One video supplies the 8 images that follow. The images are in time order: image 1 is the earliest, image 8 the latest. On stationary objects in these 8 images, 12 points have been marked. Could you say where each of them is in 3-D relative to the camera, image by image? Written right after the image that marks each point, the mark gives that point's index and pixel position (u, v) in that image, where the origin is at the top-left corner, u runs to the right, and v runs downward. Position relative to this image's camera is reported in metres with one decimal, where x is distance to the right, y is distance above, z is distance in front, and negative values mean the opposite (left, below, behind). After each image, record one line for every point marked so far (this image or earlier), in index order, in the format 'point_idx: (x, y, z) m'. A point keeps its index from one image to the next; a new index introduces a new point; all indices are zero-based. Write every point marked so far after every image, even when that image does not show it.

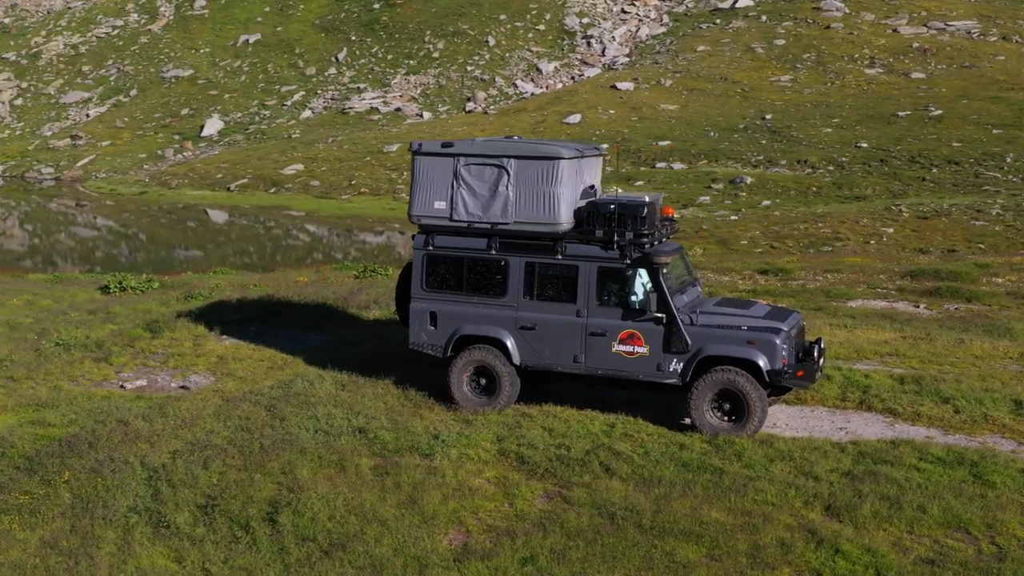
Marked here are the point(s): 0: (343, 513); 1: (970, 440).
0: (-1.8, -2.4, +12.3) m
1: (+6.0, -2.0, +15.1) m
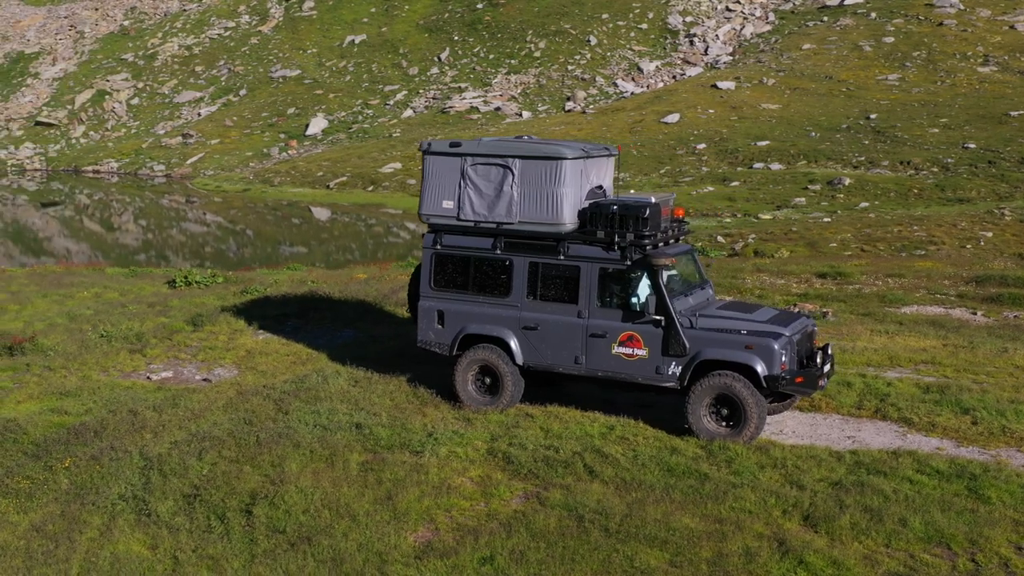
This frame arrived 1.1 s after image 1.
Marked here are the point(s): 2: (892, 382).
0: (-2.1, -2.4, +12.5) m
1: (+5.9, -2.1, +14.5) m
2: (+5.8, -1.4, +17.6) m
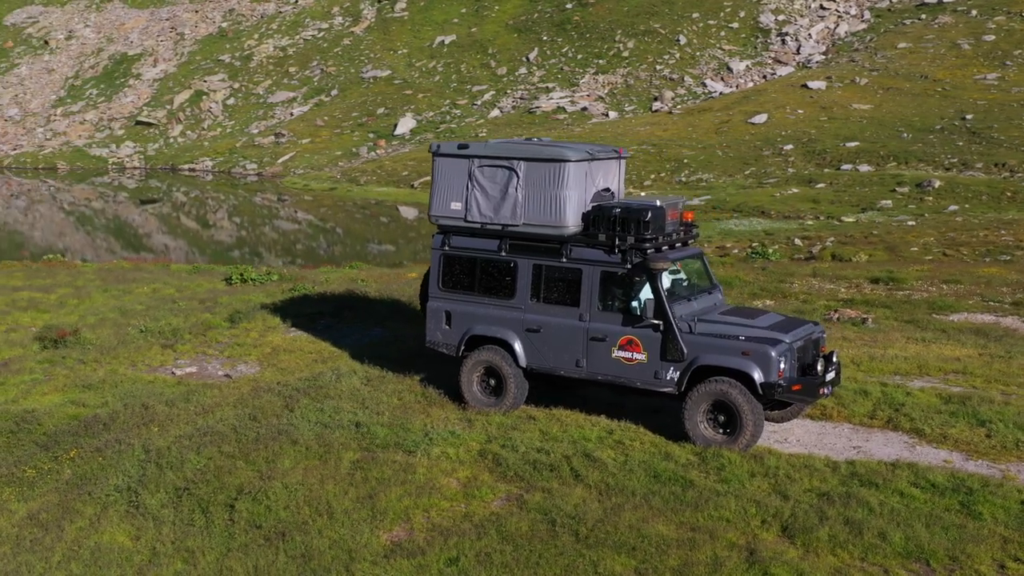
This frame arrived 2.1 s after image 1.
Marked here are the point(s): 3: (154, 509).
0: (-2.4, -2.4, +12.7) m
1: (+5.8, -2.2, +14.1) m
2: (+6.0, -1.5, +17.2) m
3: (-4.0, -2.5, +12.8) m
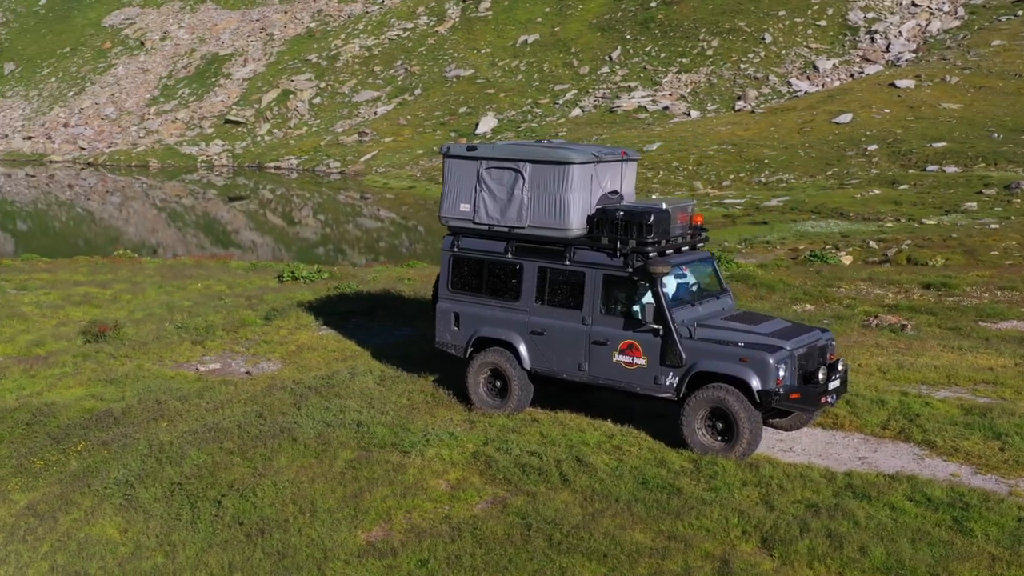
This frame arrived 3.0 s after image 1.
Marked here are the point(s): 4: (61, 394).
0: (-2.6, -2.4, +12.9) m
1: (+5.7, -2.3, +13.6) m
2: (+6.1, -1.7, +16.7) m
3: (-4.2, -2.4, +13.1) m
4: (-6.8, -1.6, +17.3) m
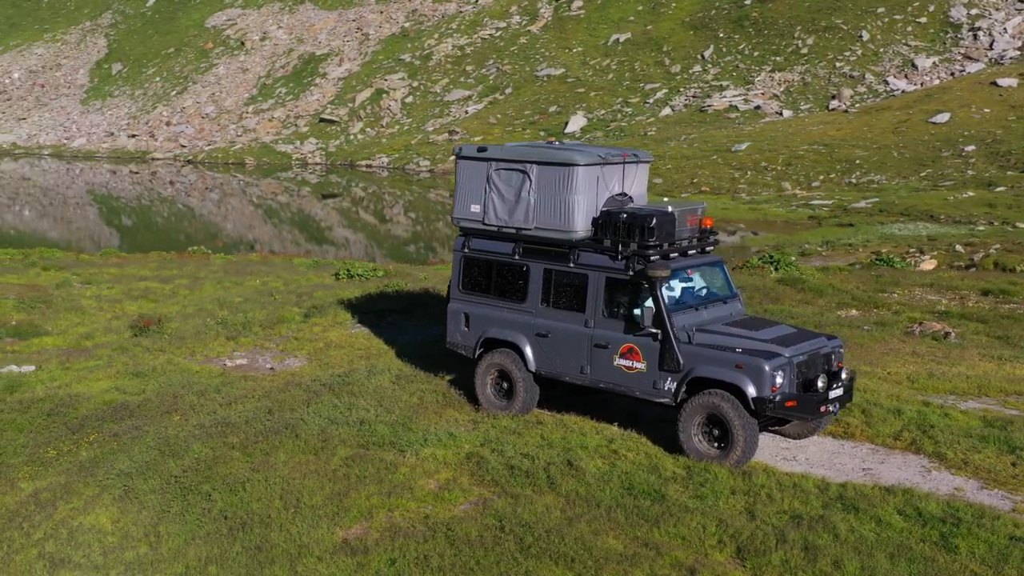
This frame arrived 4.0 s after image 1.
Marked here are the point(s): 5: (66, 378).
0: (-2.7, -2.4, +13.1) m
1: (+5.6, -2.4, +13.1) m
2: (+6.2, -1.8, +16.2) m
3: (-4.3, -2.4, +13.5) m
4: (-6.6, -1.5, +17.9) m
5: (-7.2, -1.4, +18.4) m
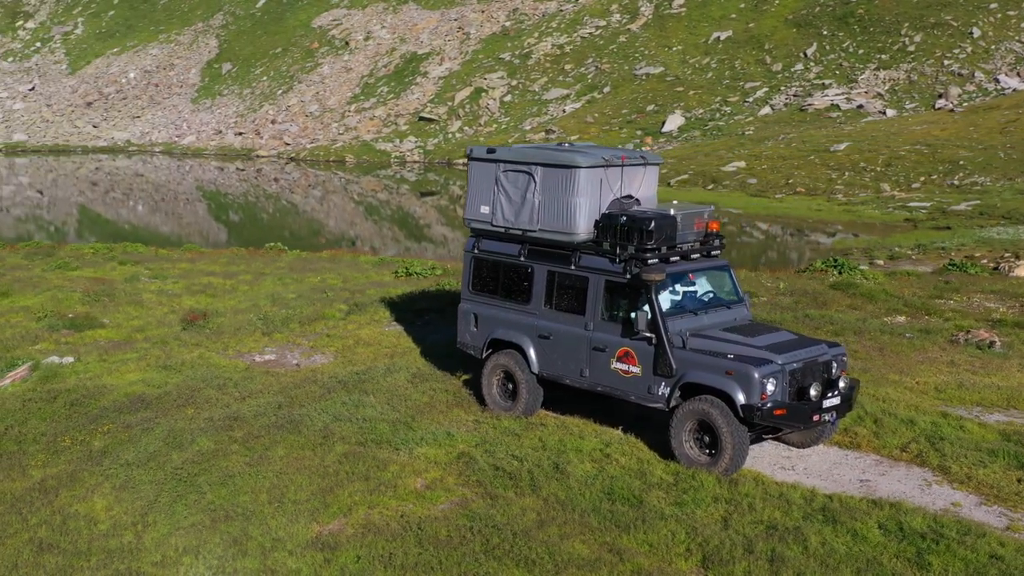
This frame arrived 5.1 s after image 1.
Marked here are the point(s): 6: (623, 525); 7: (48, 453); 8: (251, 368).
0: (-2.9, -2.4, +13.4) m
1: (+5.3, -2.5, +12.7) m
2: (+6.3, -1.9, +15.6) m
3: (-4.5, -2.4, +13.9) m
4: (-6.3, -1.4, +18.5) m
5: (-6.9, -1.4, +19.1) m
6: (+1.2, -2.5, +12.1) m
7: (-6.1, -2.2, +15.1) m
8: (-4.3, -1.3, +18.9) m
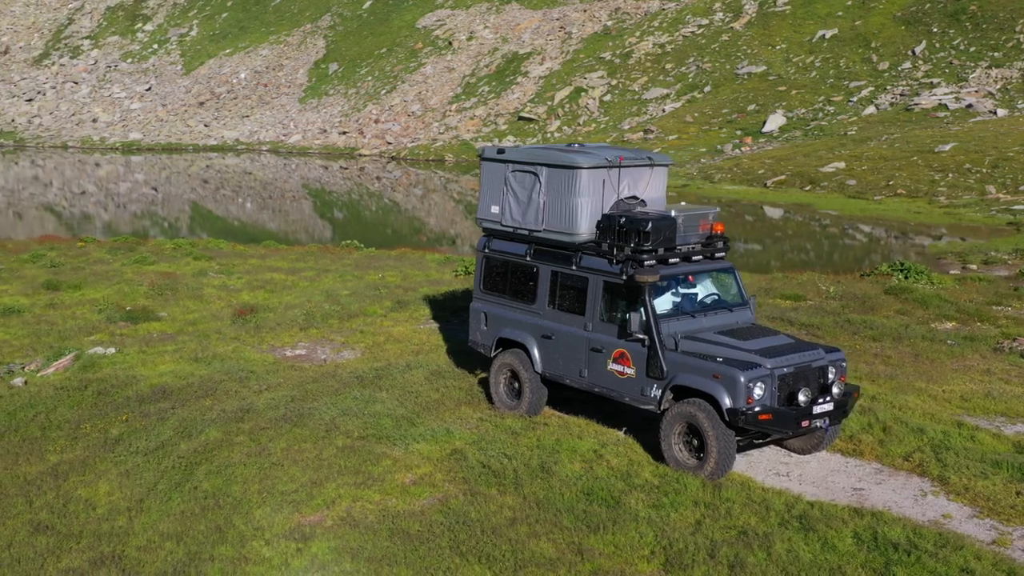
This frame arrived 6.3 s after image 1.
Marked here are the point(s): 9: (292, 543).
0: (-3.1, -2.3, +13.8) m
1: (+5.1, -2.6, +12.3) m
2: (+6.3, -1.9, +15.2) m
3: (-4.6, -2.3, +14.4) m
4: (-6.0, -1.3, +19.2) m
5: (-6.5, -1.3, +19.8) m
6: (+0.9, -2.5, +12.1) m
7: (-6.1, -2.1, +15.8) m
8: (-3.9, -1.3, +19.4) m
9: (-2.3, -2.7, +12.1) m
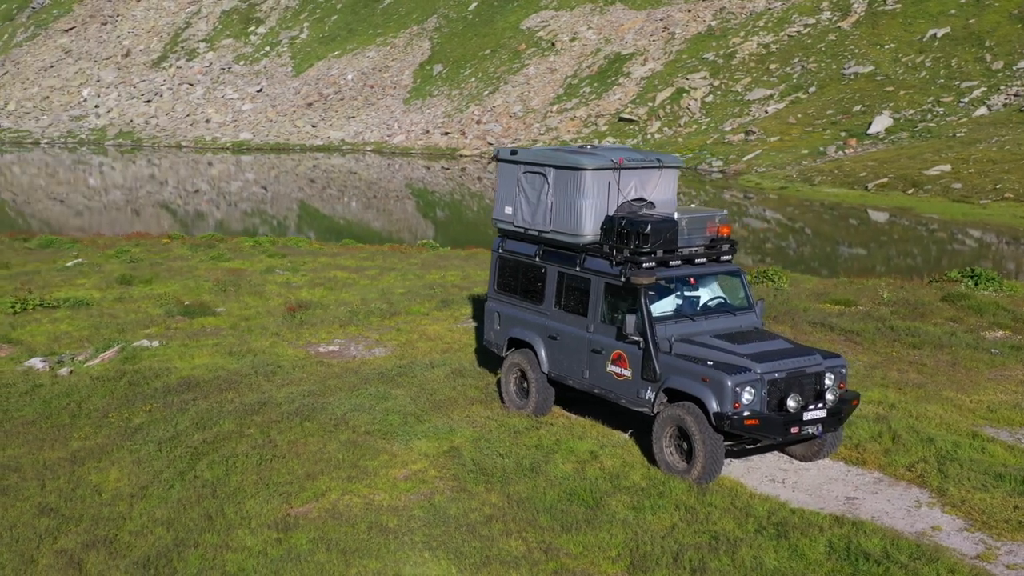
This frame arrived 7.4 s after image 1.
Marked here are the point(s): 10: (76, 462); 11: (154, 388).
0: (-3.2, -2.3, +14.2) m
1: (+4.8, -2.6, +12.0) m
2: (+6.3, -2.0, +14.7) m
3: (-4.7, -2.2, +15.0) m
4: (-5.6, -1.3, +19.8) m
5: (-6.0, -1.2, +20.5) m
6: (+0.6, -2.5, +12.2) m
7: (-6.0, -2.0, +16.5) m
8: (-3.5, -1.2, +19.9) m
9: (-2.6, -2.7, +12.5) m
10: (-5.7, -2.3, +15.0) m
11: (-5.5, -1.5, +18.1) m
